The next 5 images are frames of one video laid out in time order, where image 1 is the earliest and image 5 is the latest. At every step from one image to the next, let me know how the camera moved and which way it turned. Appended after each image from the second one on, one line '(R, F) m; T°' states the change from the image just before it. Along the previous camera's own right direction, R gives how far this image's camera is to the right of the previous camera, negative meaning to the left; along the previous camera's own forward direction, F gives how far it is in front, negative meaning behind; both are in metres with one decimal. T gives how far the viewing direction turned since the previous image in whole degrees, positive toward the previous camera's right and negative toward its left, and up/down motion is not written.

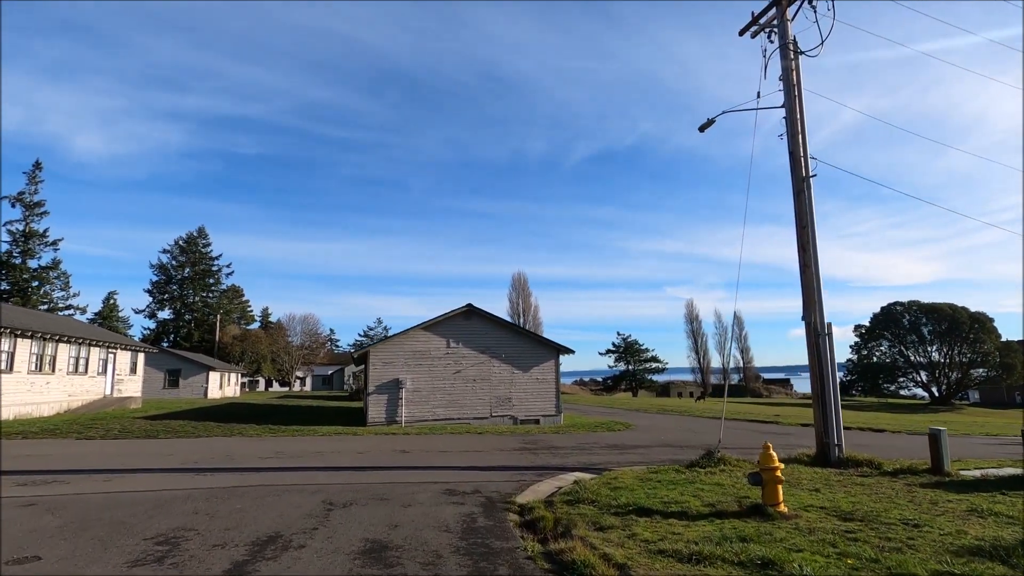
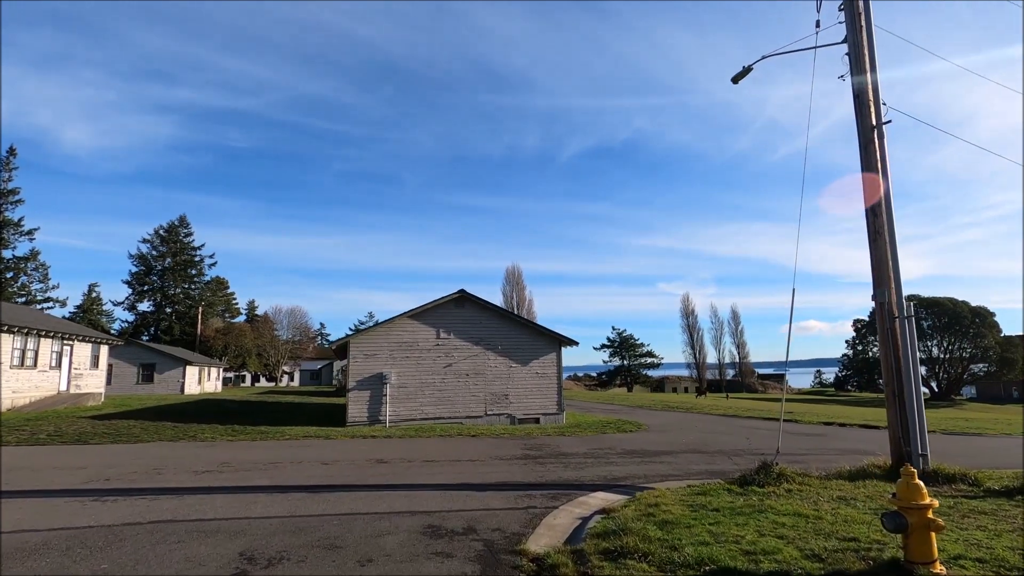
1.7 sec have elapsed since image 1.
(-0.2, +2.3) m; +1°
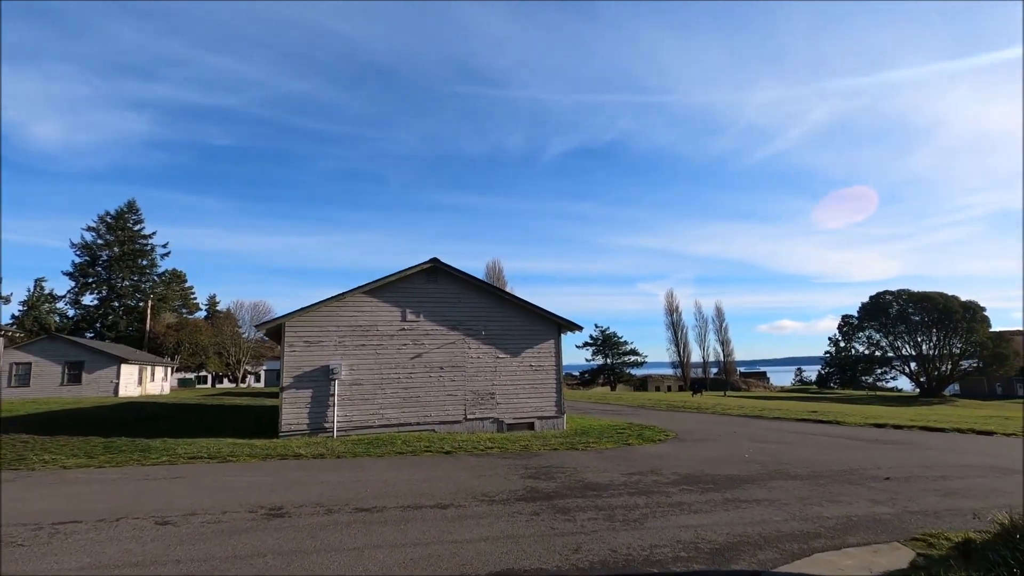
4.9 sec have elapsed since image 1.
(-0.2, +4.5) m; +2°
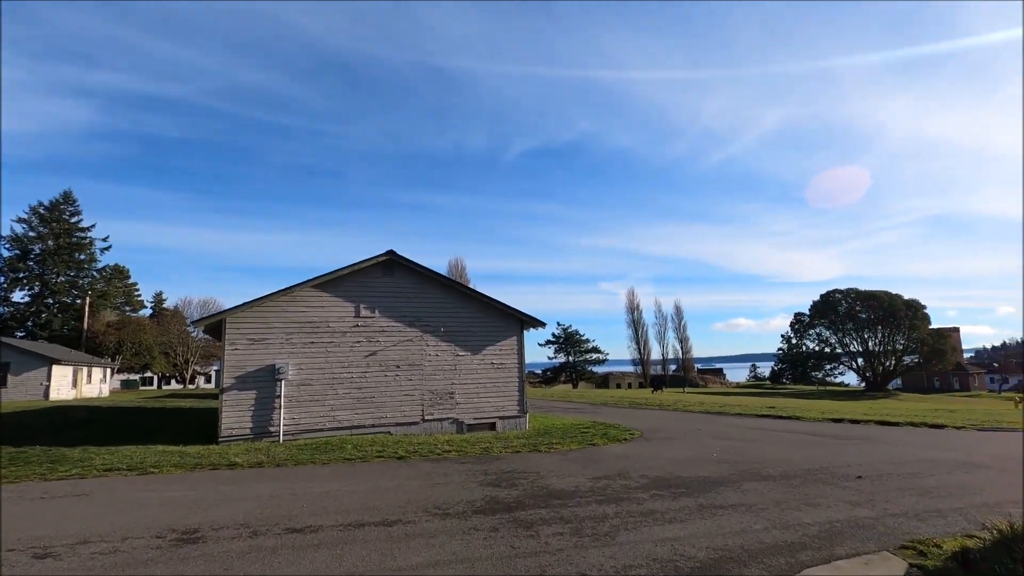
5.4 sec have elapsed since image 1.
(+0.1, +0.7) m; +4°
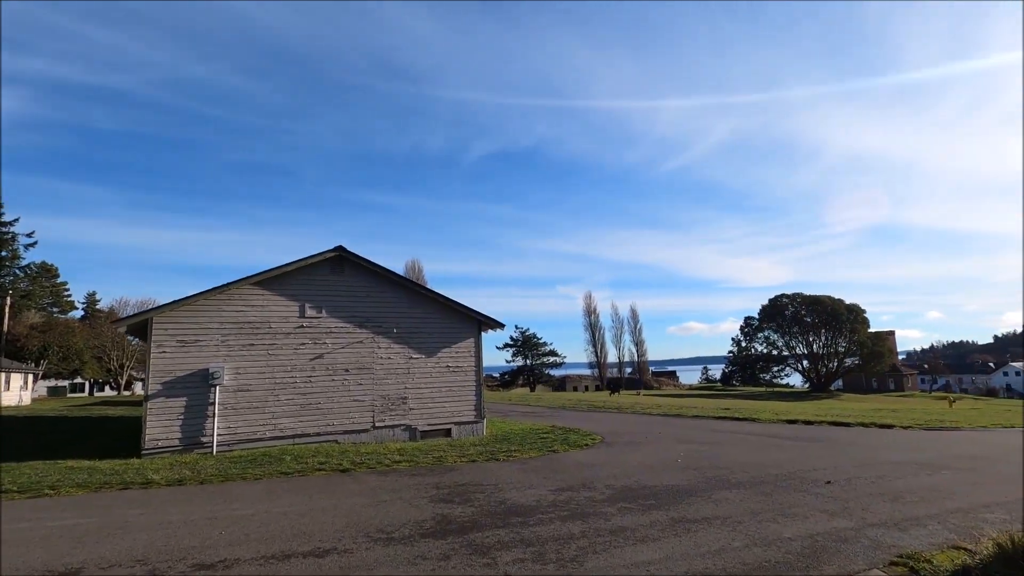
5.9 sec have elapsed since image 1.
(0.0, +0.6) m; +4°
